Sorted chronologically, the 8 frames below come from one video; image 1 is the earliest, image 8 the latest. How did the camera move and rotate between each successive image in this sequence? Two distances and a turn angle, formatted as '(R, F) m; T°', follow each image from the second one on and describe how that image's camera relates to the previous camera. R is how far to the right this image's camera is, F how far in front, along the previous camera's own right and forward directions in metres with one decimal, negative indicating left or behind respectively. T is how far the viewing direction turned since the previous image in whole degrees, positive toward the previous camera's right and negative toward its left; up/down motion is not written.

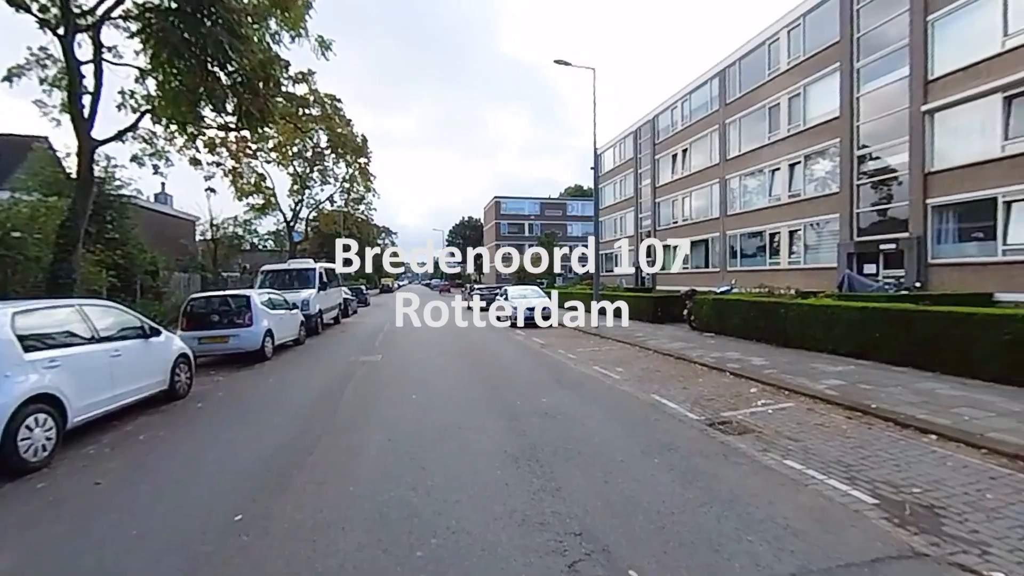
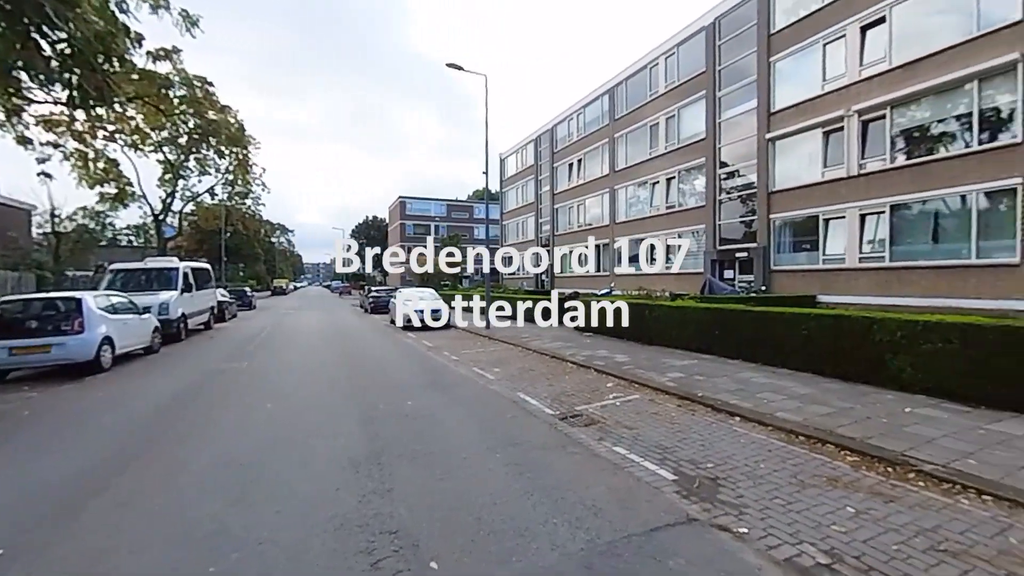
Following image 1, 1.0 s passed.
(+0.8, -0.2) m; +11°
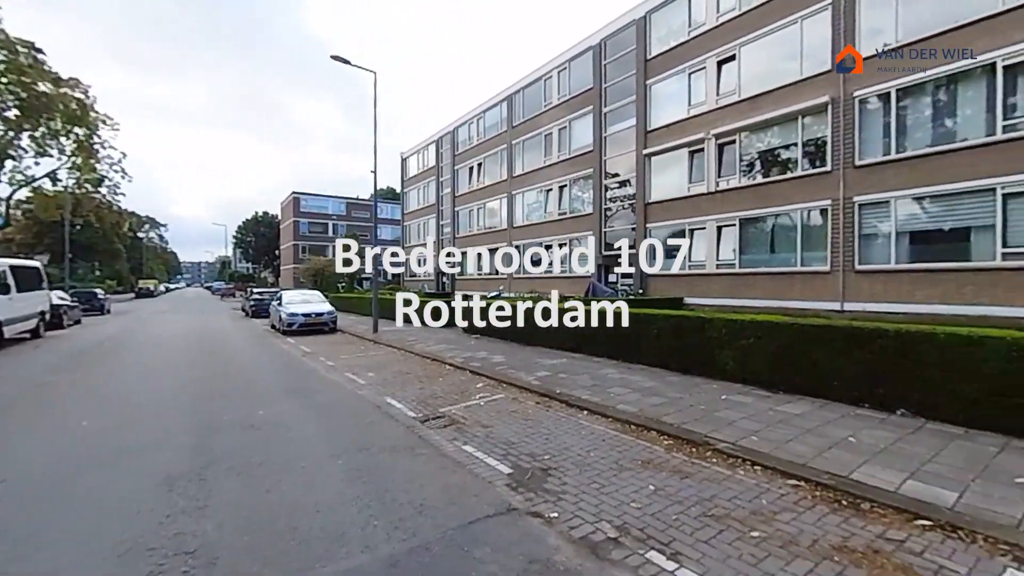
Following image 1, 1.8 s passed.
(+0.8, -0.2) m; +11°
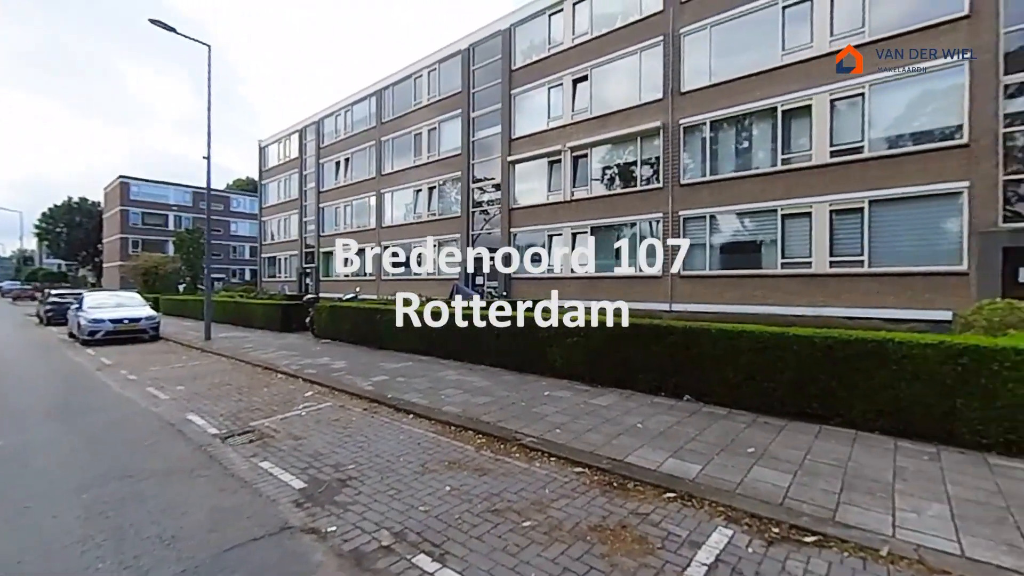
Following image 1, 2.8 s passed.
(+0.9, 0.0) m; +14°
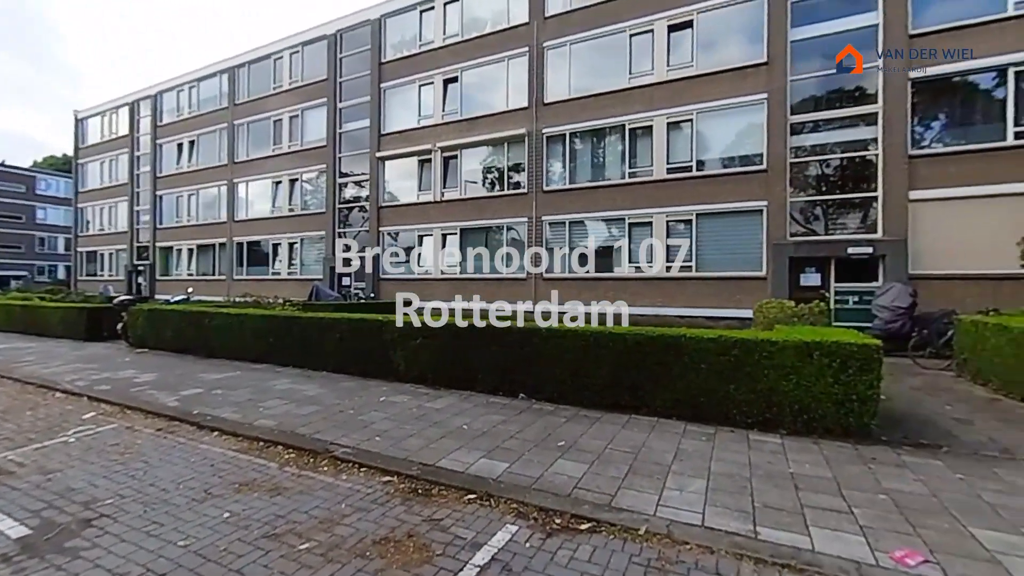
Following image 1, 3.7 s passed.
(+0.9, +0.1) m; +14°
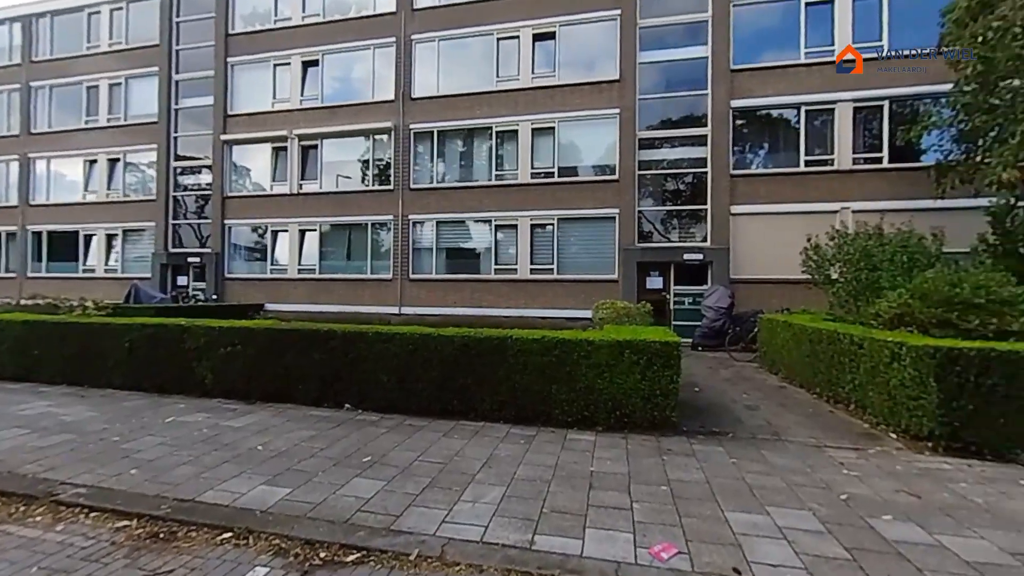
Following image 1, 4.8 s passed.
(+1.0, +0.3) m; +14°
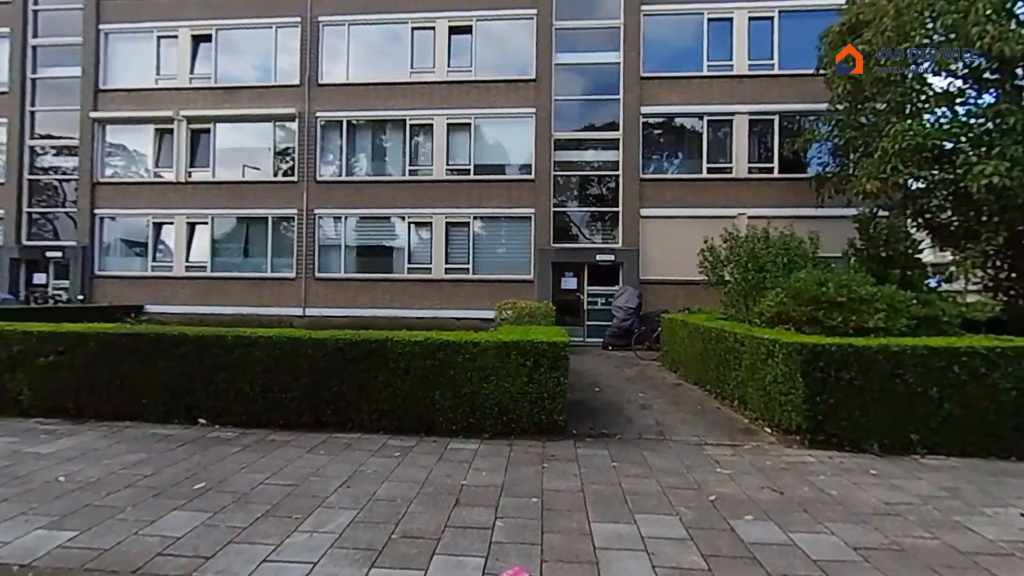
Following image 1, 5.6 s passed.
(+0.7, +0.4) m; +8°
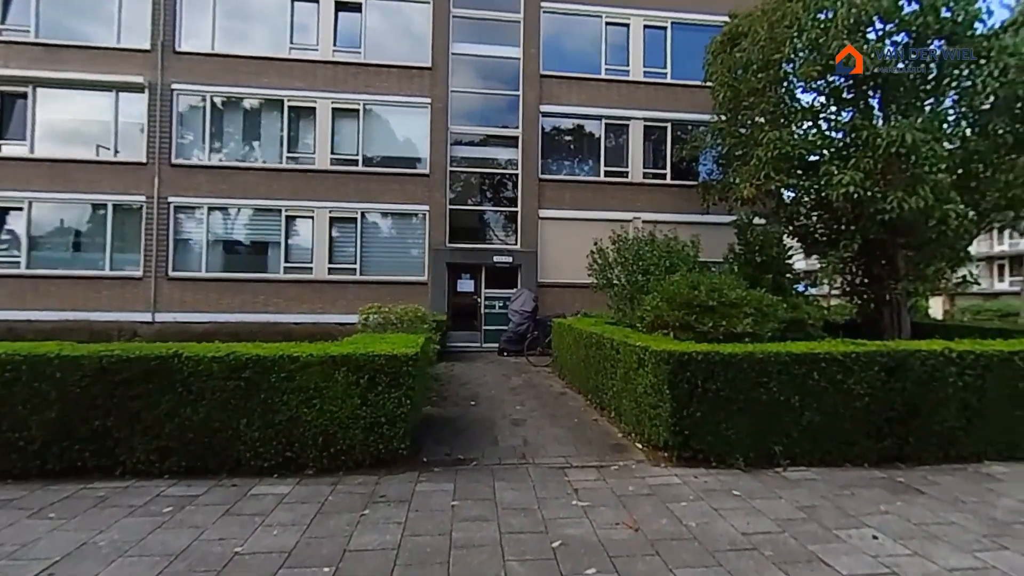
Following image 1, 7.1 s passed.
(+1.0, +0.9) m; +10°
